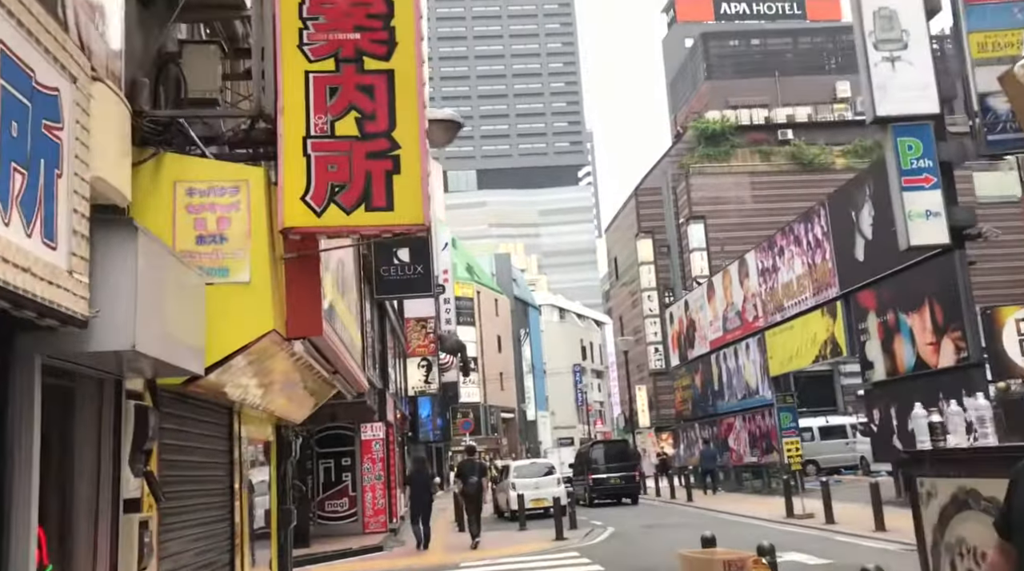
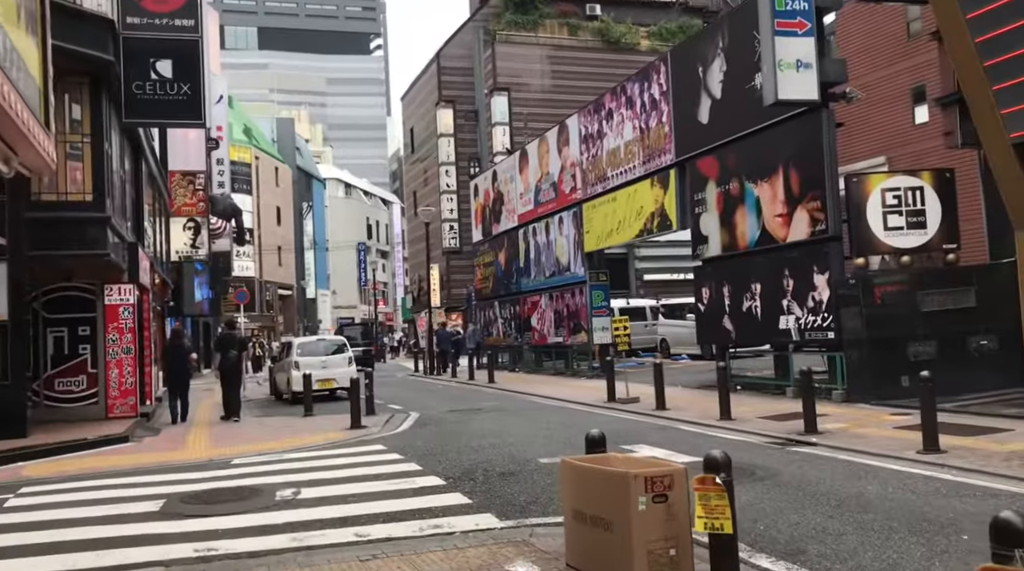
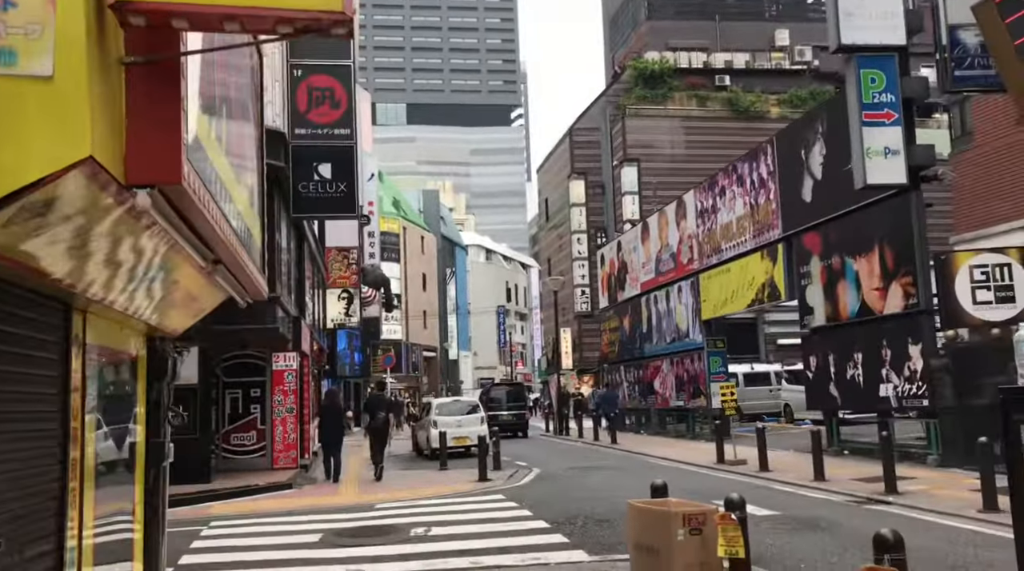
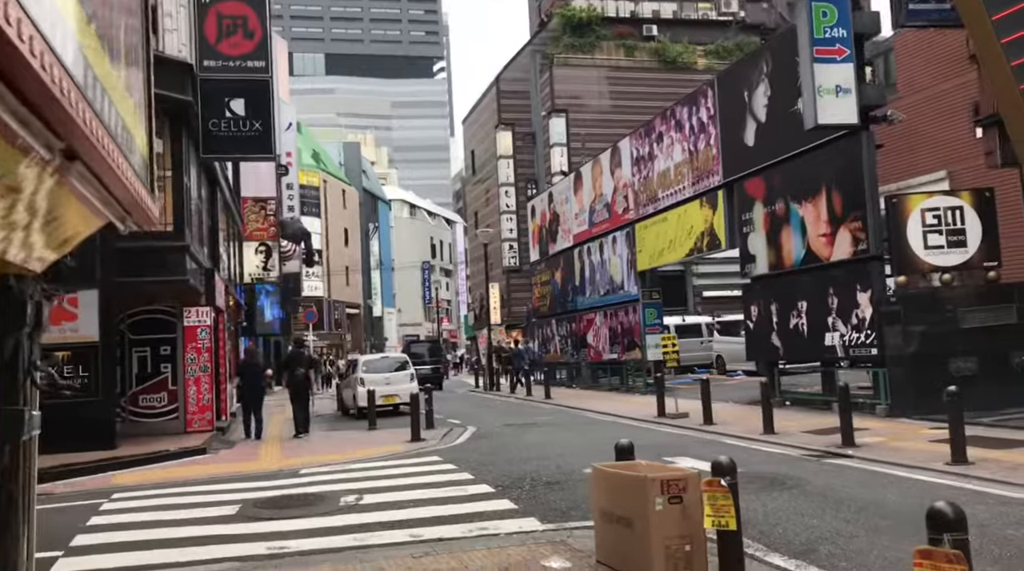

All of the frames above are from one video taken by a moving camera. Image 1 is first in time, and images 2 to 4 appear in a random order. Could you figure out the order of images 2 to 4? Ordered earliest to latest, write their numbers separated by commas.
3, 4, 2
